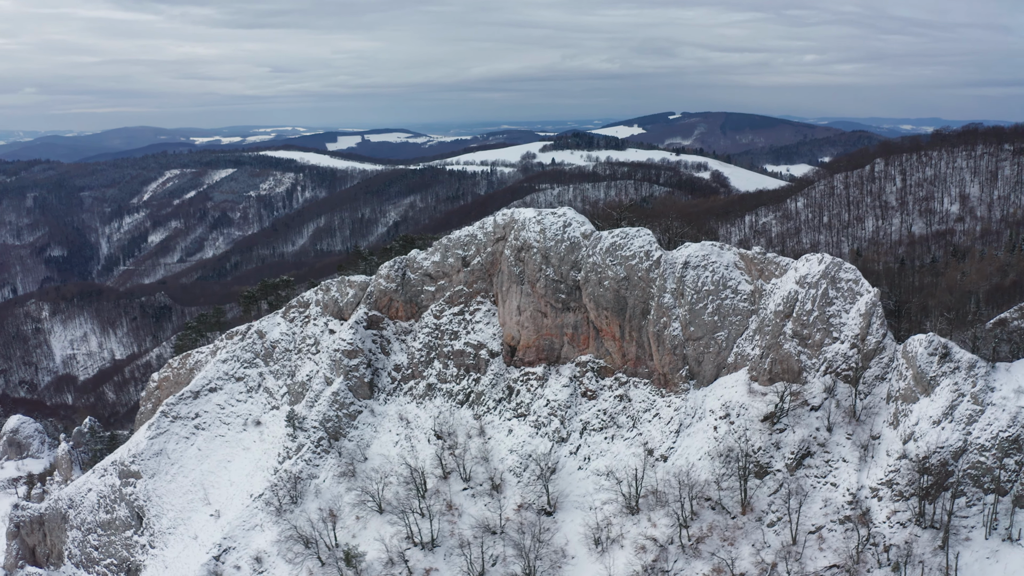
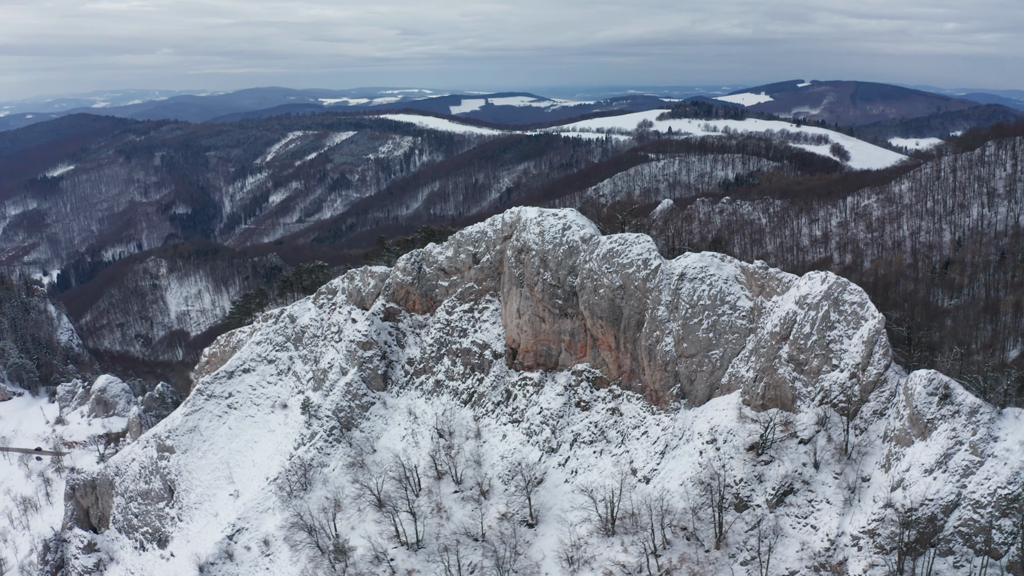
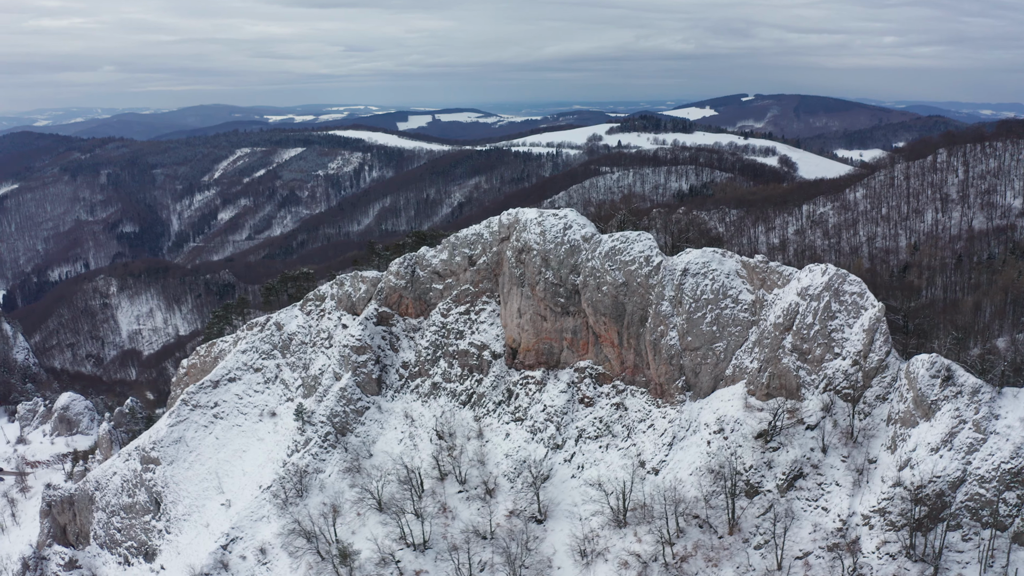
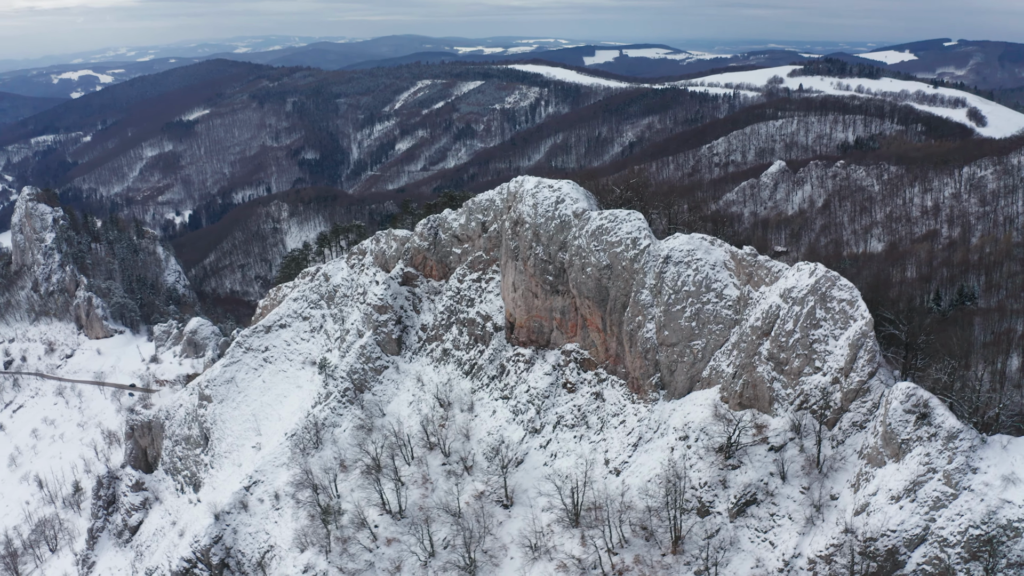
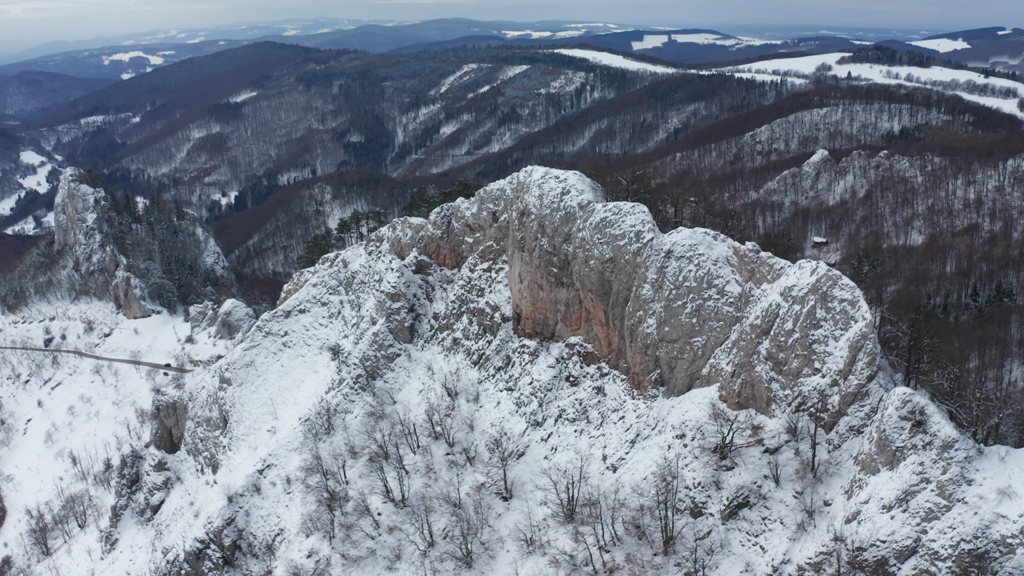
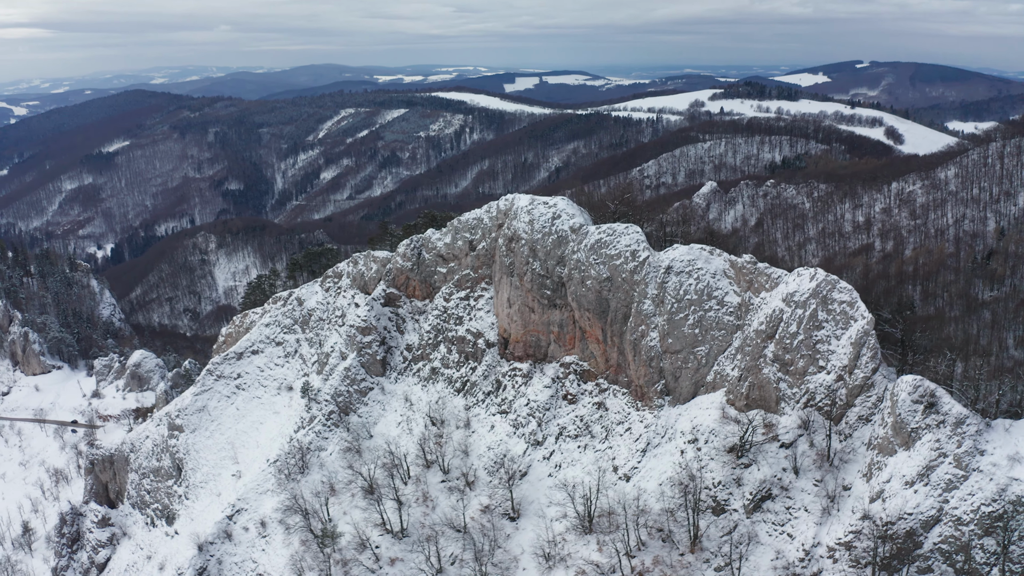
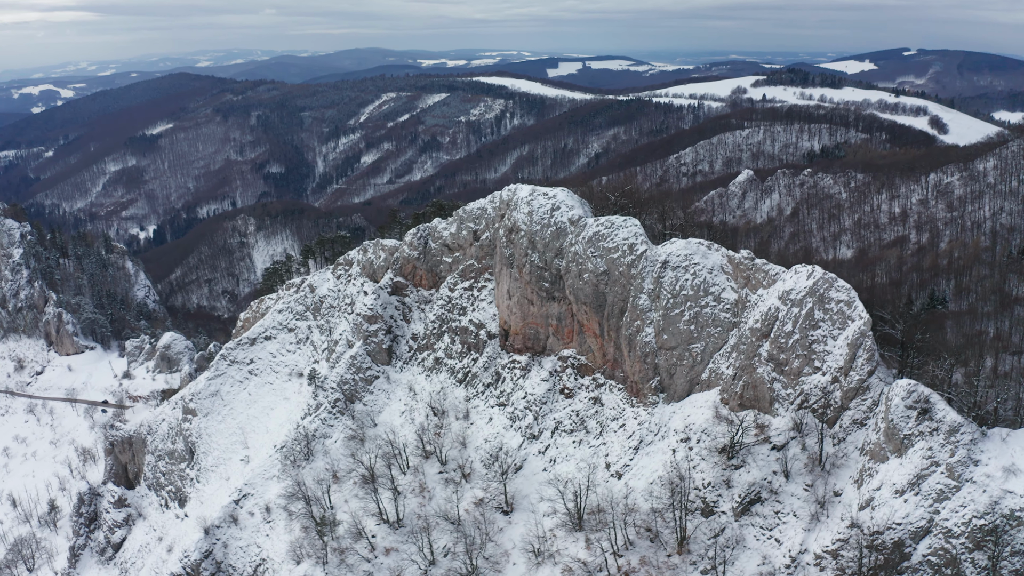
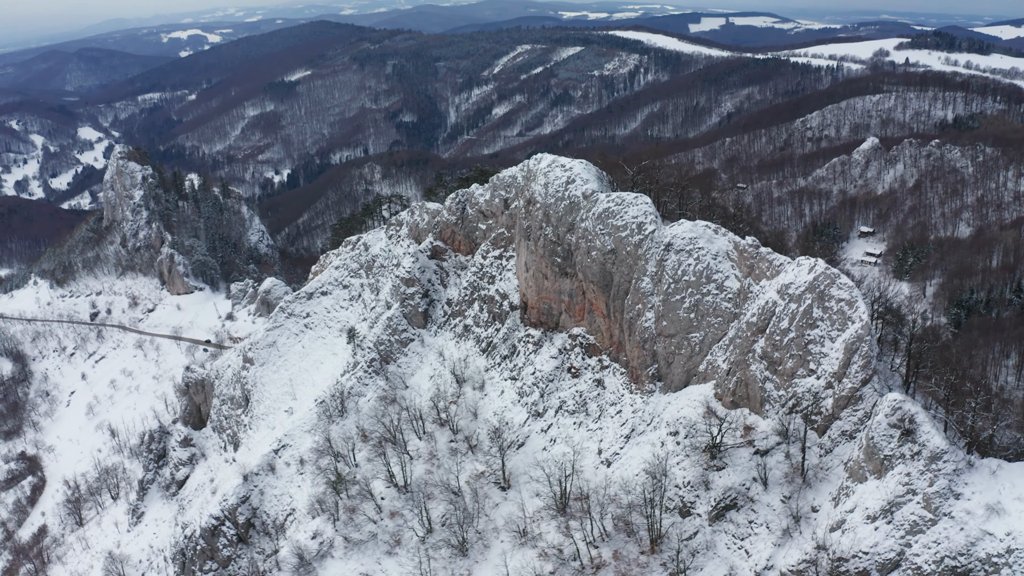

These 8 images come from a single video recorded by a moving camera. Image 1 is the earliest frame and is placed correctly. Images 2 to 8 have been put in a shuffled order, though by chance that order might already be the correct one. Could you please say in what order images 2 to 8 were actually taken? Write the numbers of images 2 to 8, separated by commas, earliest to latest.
3, 2, 6, 7, 4, 5, 8
